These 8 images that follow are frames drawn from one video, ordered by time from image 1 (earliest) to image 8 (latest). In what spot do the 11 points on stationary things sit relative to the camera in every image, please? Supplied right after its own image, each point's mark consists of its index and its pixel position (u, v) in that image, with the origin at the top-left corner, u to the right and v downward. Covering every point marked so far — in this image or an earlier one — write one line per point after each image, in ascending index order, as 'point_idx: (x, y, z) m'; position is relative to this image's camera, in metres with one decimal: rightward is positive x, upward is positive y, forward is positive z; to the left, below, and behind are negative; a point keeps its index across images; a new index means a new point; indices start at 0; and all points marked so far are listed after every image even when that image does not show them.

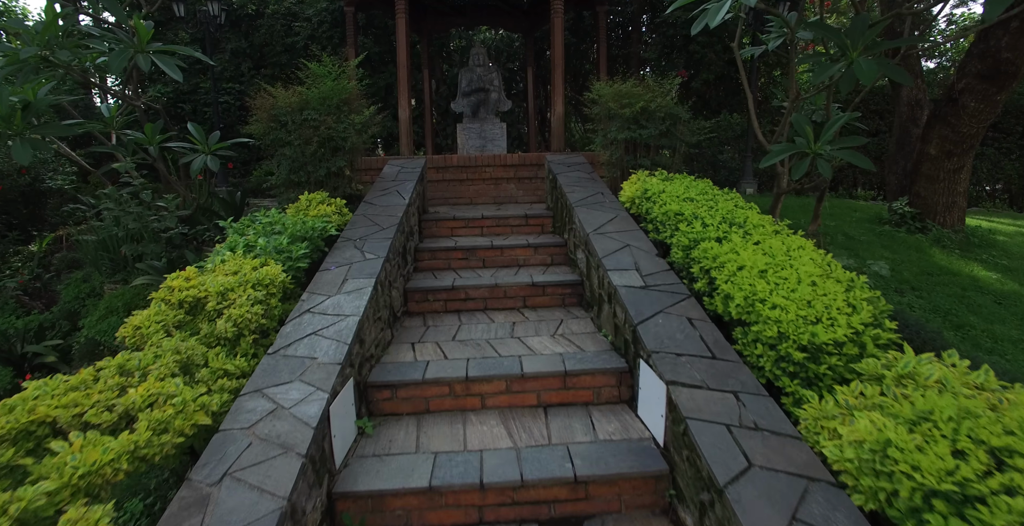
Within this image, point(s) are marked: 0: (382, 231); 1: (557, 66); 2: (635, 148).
0: (-0.9, +0.2, +3.8) m
1: (+0.6, +2.5, +7.4) m
2: (+1.0, +0.9, +4.6) m
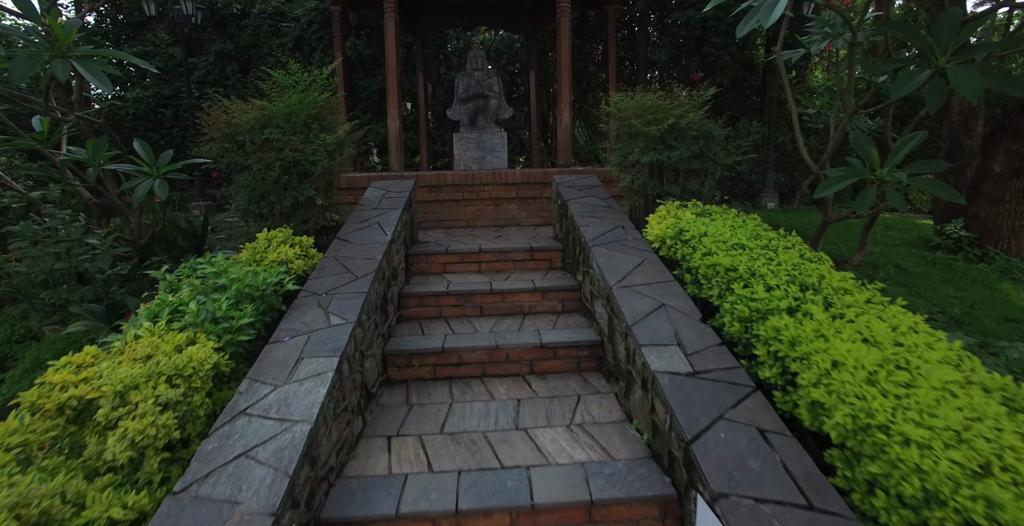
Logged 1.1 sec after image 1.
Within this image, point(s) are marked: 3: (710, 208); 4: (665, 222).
0: (-0.8, -0.1, +3.1) m
1: (+0.6, +2.2, +6.7) m
2: (+1.0, +0.6, +3.9) m
3: (+1.2, +0.3, +3.5) m
4: (+0.9, +0.2, +3.4) m
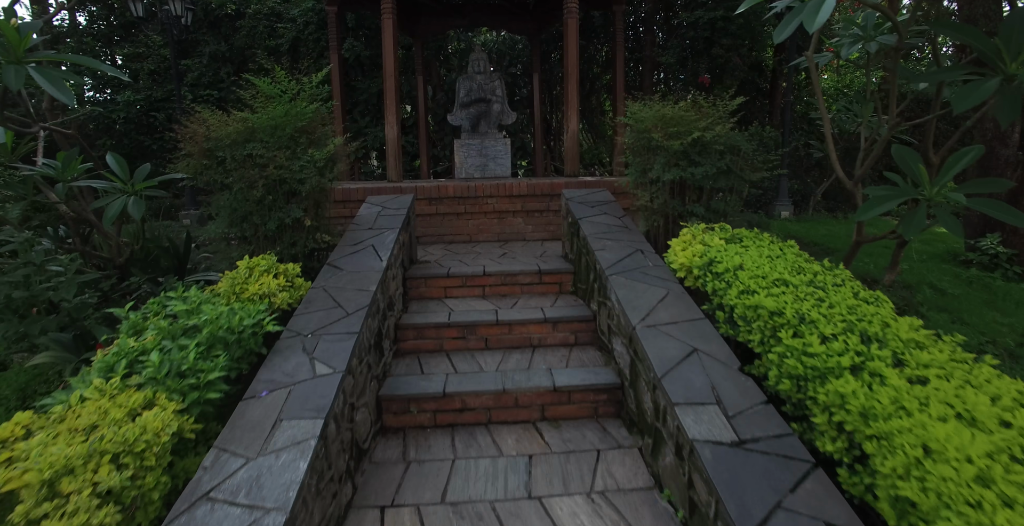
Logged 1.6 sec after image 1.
0: (-0.8, -0.3, +2.8) m
1: (+0.7, +2.1, +6.3) m
2: (+1.1, +0.4, +3.6) m
3: (+1.3, +0.2, +3.2) m
4: (+1.0, +0.1, +3.1) m
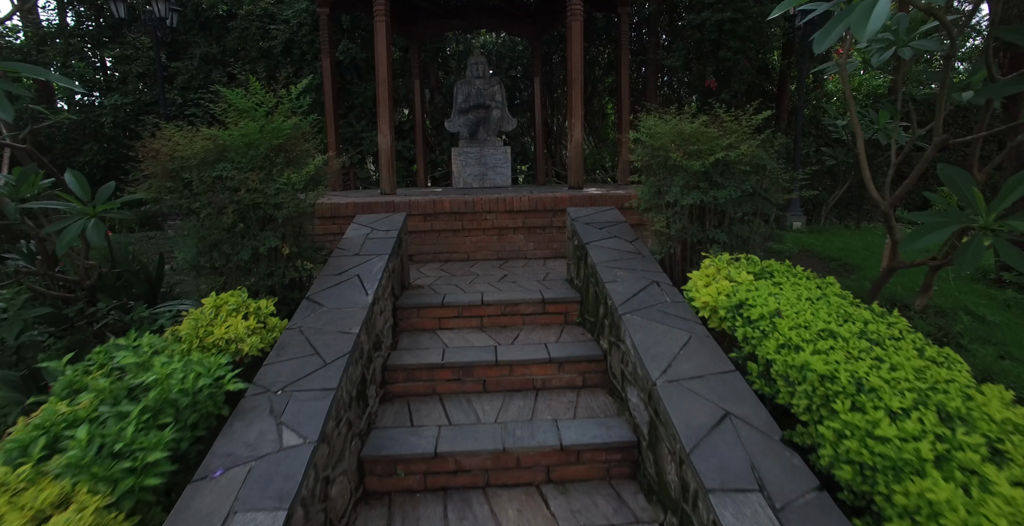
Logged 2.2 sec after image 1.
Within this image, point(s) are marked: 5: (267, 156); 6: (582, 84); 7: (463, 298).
0: (-0.8, -0.4, +2.4) m
1: (+0.7, +1.9, +6.0) m
2: (+1.1, +0.3, +3.2) m
3: (+1.3, 0.0, +2.8) m
4: (+1.0, -0.1, +2.7) m
5: (-1.3, +0.6, +3.0) m
6: (+0.7, +1.9, +6.0) m
7: (-0.3, -0.2, +3.8) m
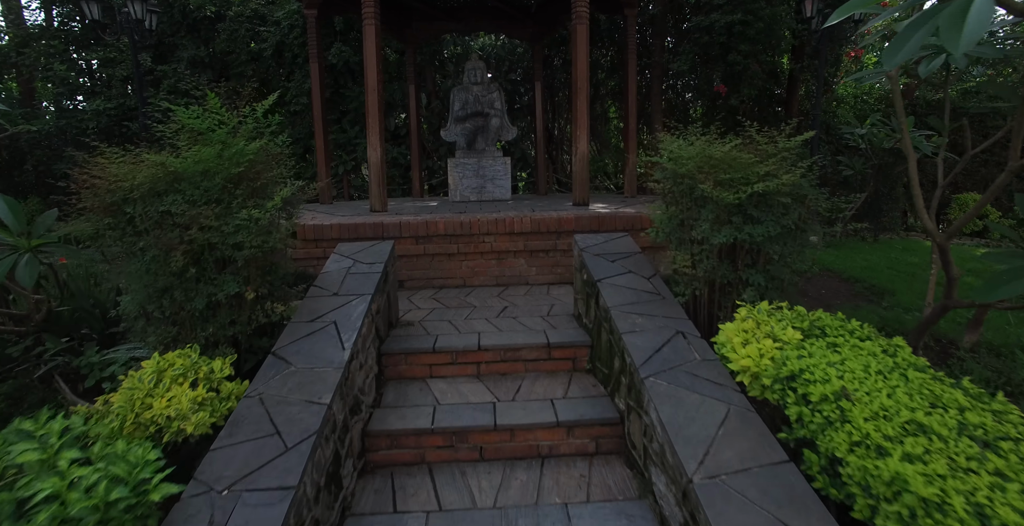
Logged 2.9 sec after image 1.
0: (-0.8, -0.7, +2.0) m
1: (+0.7, +1.7, +5.5) m
2: (+1.1, 0.0, +2.8) m
3: (+1.3, -0.2, +2.4) m
4: (+1.0, -0.3, +2.3) m
5: (-1.3, +0.3, +2.6) m
6: (+0.7, +1.7, +5.6) m
7: (-0.3, -0.5, +3.3) m
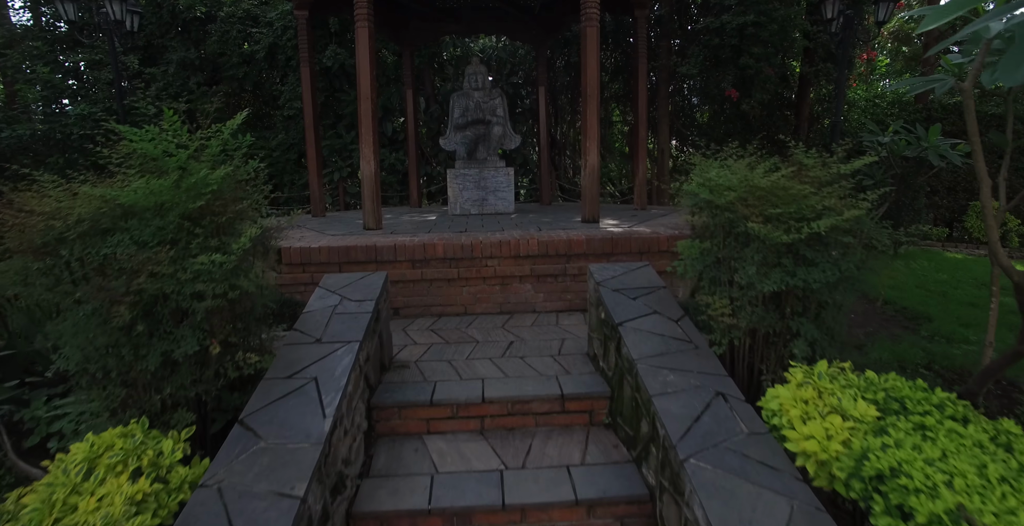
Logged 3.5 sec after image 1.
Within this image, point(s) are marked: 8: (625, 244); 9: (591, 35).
0: (-0.7, -0.9, +1.5) m
1: (+0.7, +1.5, +5.1) m
2: (+1.1, -0.1, +2.3) m
3: (+1.3, -0.4, +2.0) m
4: (+1.0, -0.5, +1.9) m
5: (-1.2, +0.2, +2.2) m
6: (+0.8, +1.5, +5.2) m
7: (-0.3, -0.6, +2.9) m
8: (+0.9, +0.1, +4.4) m
9: (+0.7, +2.0, +5.1) m
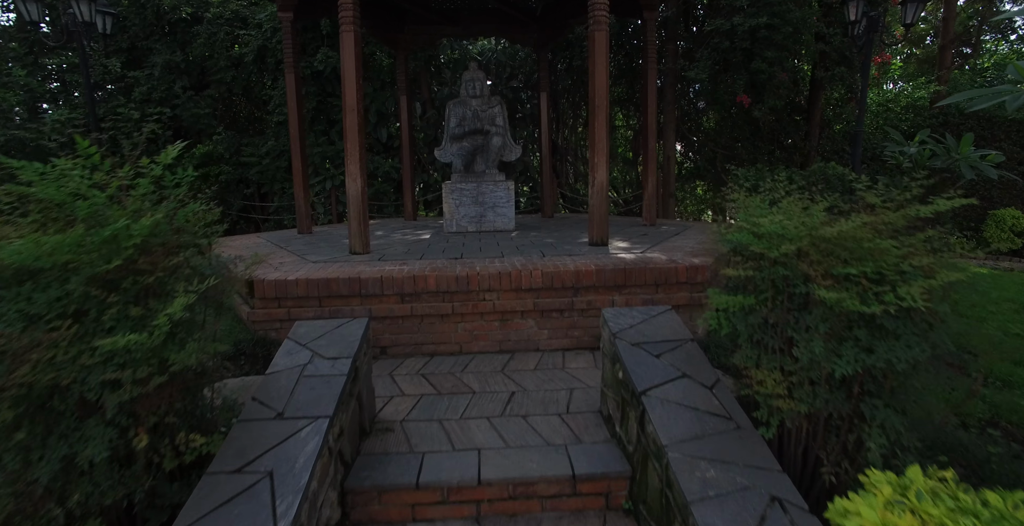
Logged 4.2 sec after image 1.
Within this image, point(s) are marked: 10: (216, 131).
0: (-0.7, -1.1, +1.1) m
1: (+0.7, +1.3, +4.7) m
2: (+1.1, -0.4, +1.9) m
3: (+1.3, -0.6, +1.5) m
4: (+1.0, -0.7, +1.4) m
5: (-1.2, -0.1, +1.7) m
6: (+0.8, +1.2, +4.7) m
7: (-0.3, -0.9, +2.4) m
8: (+0.9, -0.1, +3.9) m
9: (+0.7, +1.8, +4.6) m
10: (-5.5, +2.4, +10.7) m
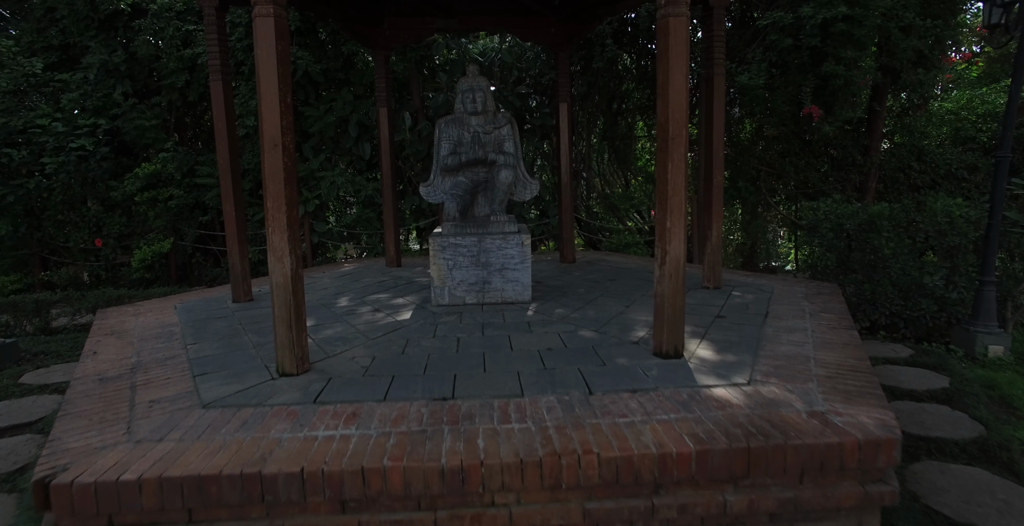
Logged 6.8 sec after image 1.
0: (-0.6, -1.7, -0.7) m
1: (+0.8, +0.6, +2.9) m
2: (+1.2, -1.0, +0.1) m
3: (+1.4, -1.3, -0.2) m
4: (+1.1, -1.4, -0.4) m
5: (-1.1, -0.7, 0.0) m
6: (+0.9, +0.6, +2.9) m
7: (-0.2, -1.5, +0.7) m
8: (+1.0, -0.7, +2.1) m
9: (+0.8, +1.1, +2.9) m
10: (-5.4, +1.8, +8.9) m
